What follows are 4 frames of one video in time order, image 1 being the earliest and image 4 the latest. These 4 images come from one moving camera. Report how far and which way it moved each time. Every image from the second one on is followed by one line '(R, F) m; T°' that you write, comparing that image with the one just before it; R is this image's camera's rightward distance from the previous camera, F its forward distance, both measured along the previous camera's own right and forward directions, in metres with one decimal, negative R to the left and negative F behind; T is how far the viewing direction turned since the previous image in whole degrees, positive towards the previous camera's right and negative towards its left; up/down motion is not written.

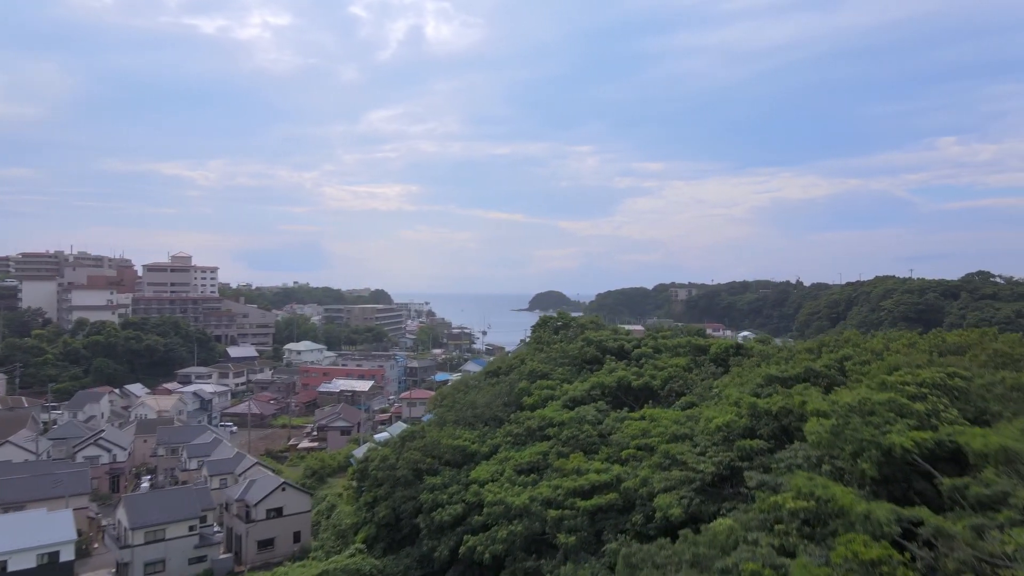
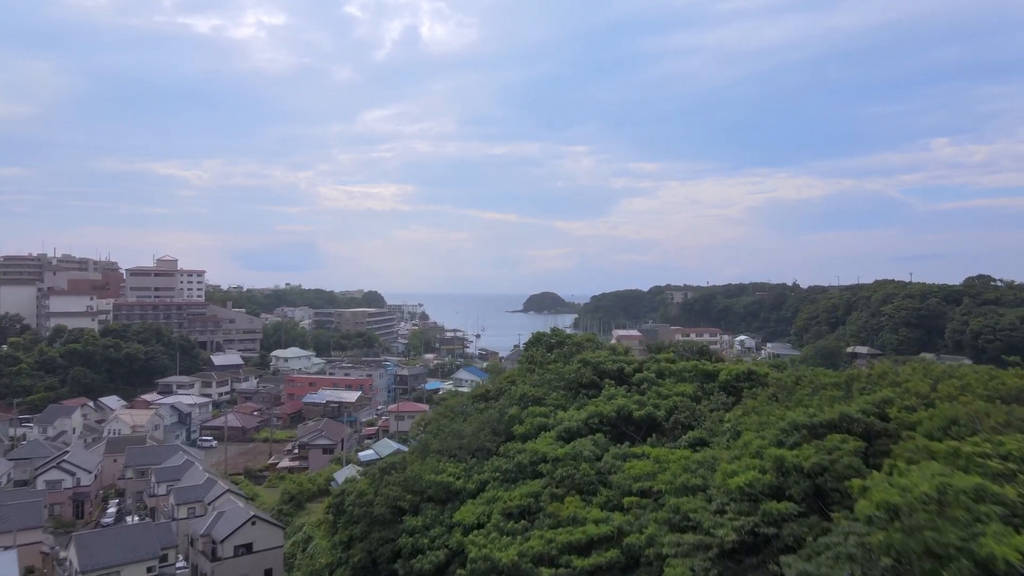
(0.0, +0.7) m; 0°
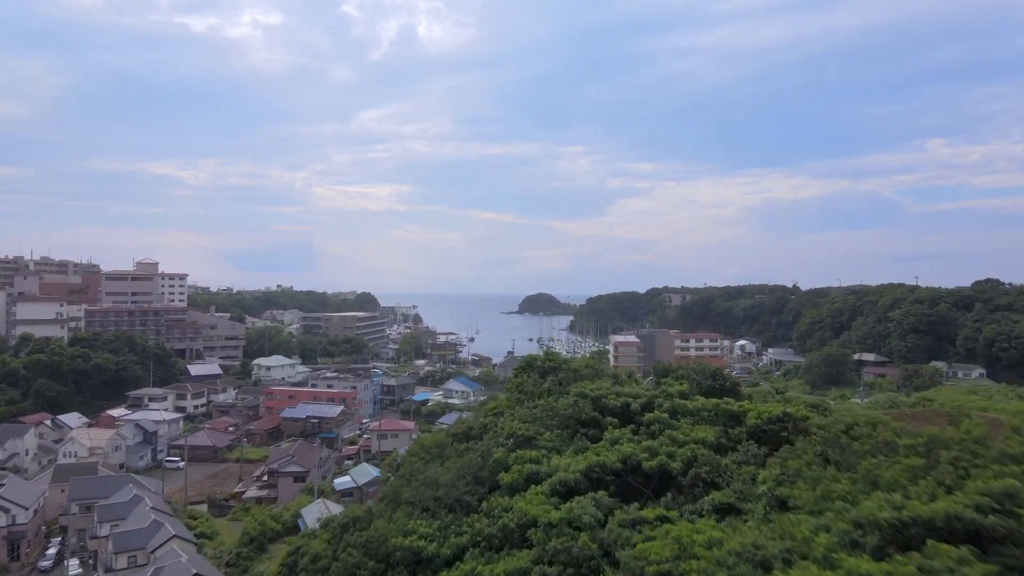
(+0.1, +1.1) m; 0°
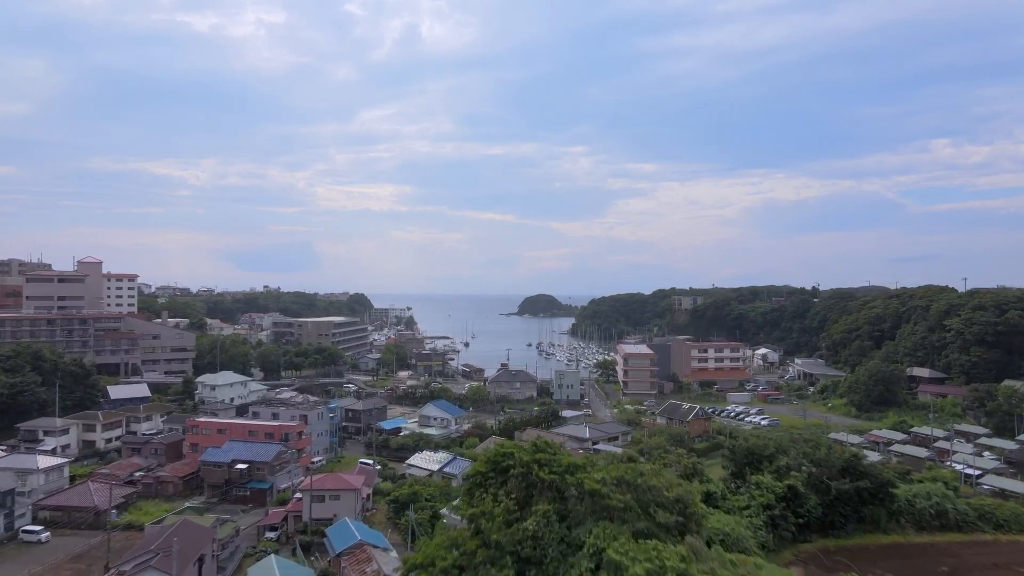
(+0.2, +3.8) m; 0°
